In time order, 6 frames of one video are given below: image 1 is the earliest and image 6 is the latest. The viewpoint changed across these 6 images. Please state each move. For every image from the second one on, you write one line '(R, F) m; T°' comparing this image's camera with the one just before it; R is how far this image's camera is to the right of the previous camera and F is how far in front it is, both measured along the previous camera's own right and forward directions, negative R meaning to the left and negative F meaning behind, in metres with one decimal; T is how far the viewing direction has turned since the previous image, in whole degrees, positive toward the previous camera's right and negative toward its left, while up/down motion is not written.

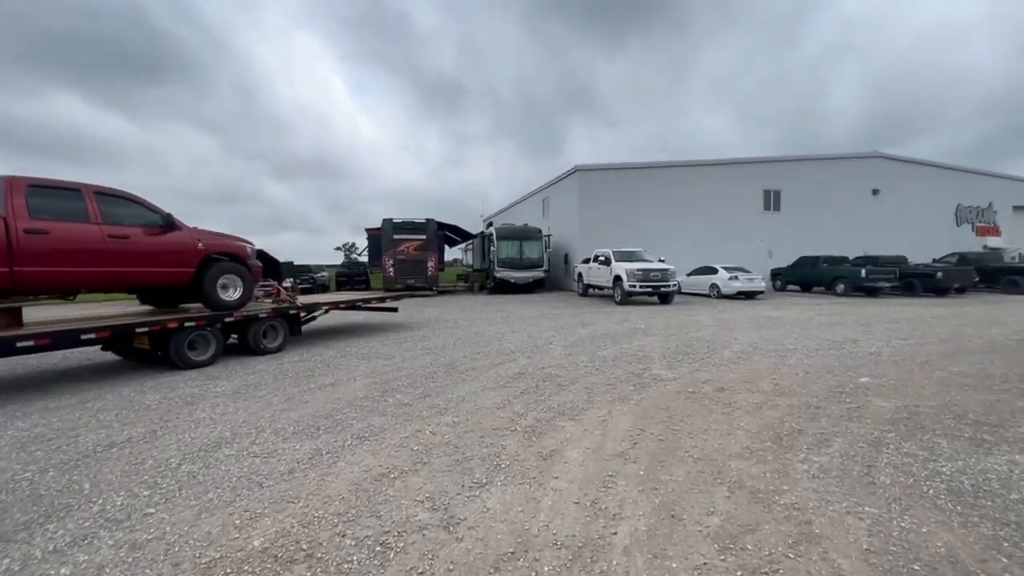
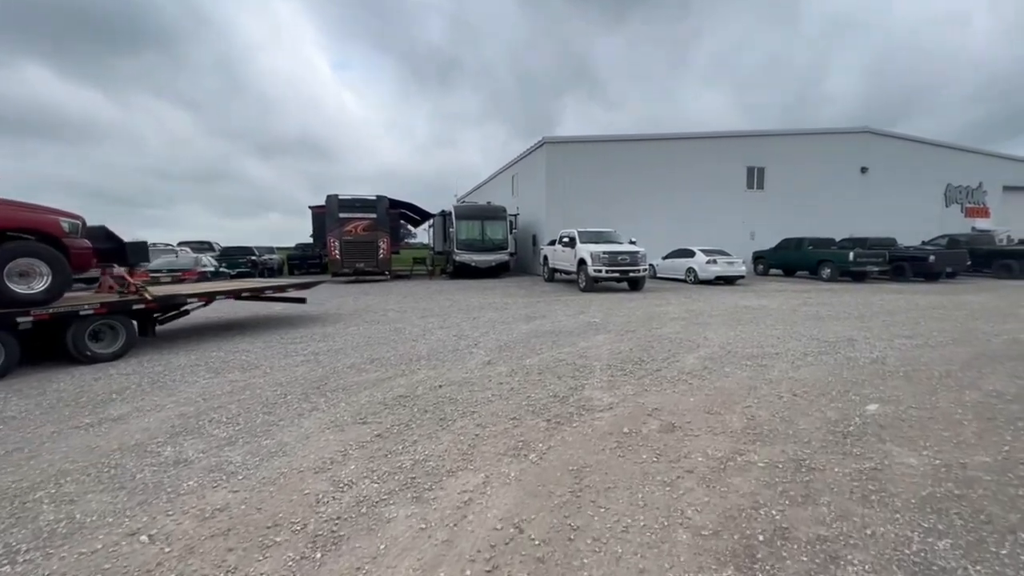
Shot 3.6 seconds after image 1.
(+1.1, +1.9) m; +2°
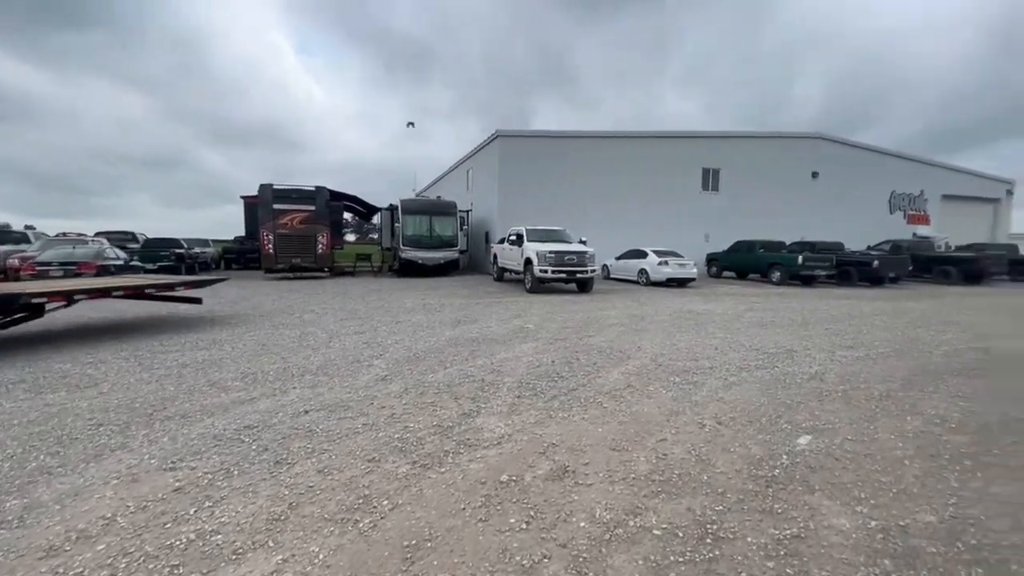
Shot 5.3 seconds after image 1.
(+0.8, +0.8) m; +4°
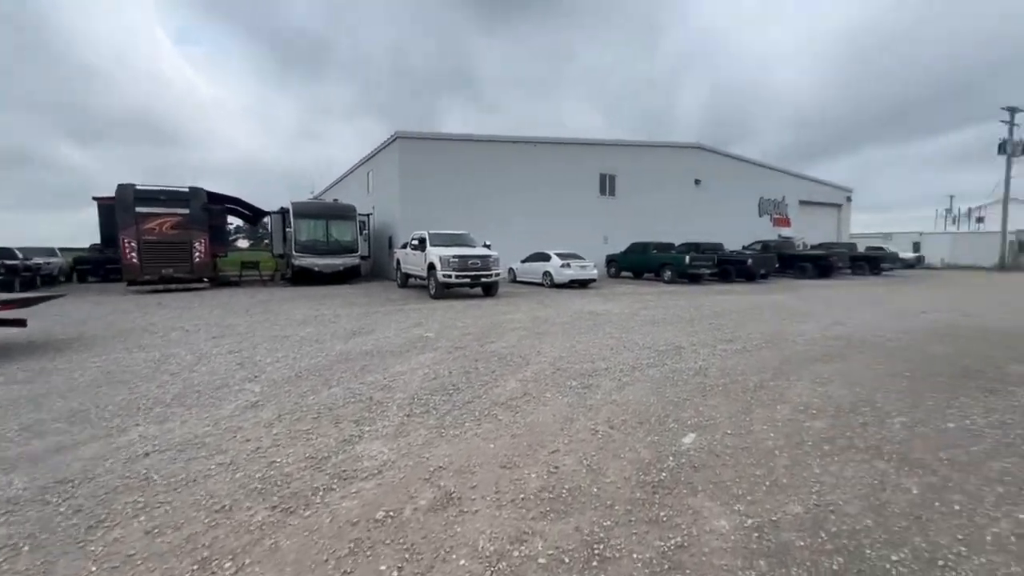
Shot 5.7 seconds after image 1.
(+0.2, +0.2) m; +11°
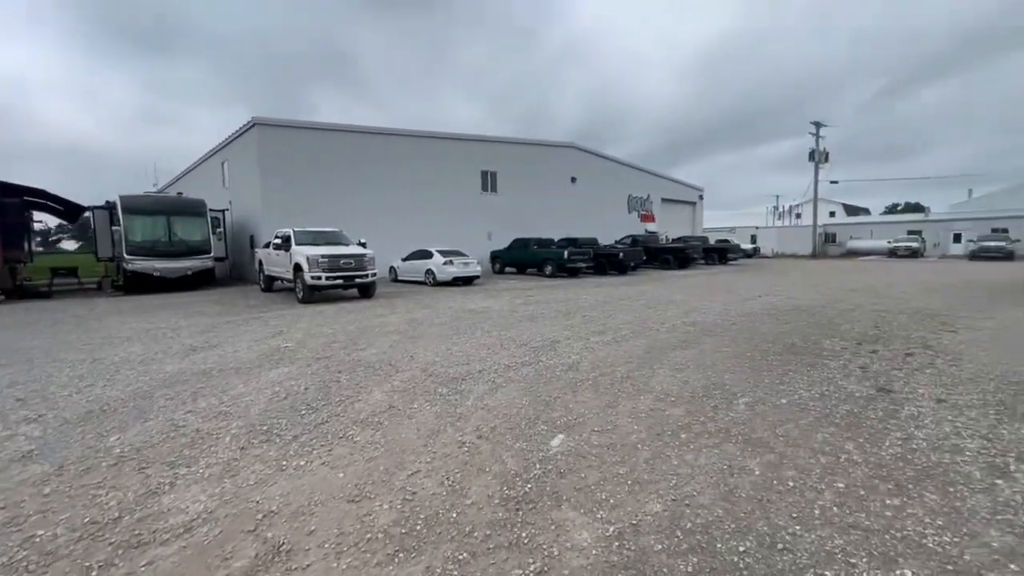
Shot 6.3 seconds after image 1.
(+0.3, +0.3) m; +13°
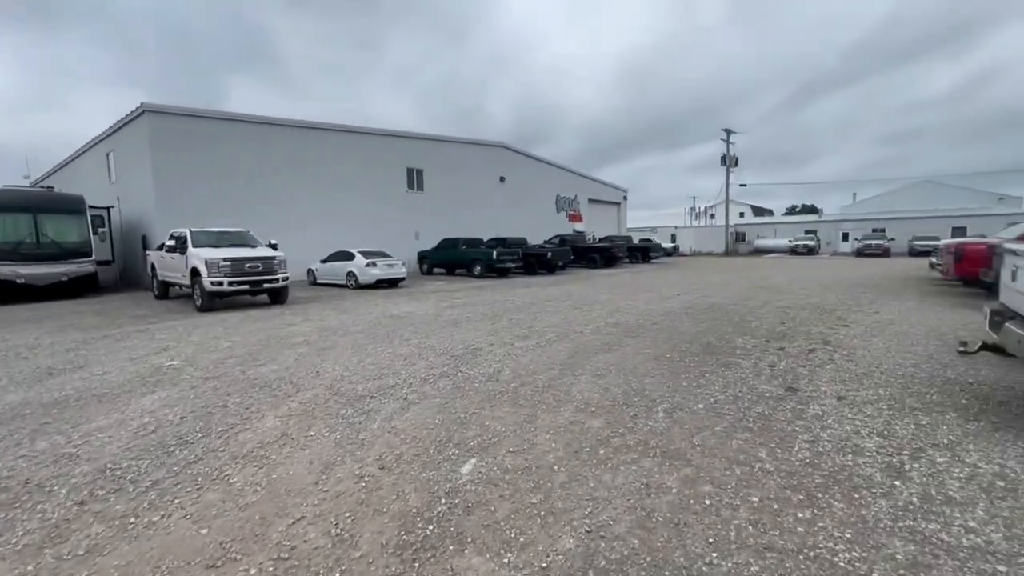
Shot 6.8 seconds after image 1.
(+0.2, +0.3) m; +8°
